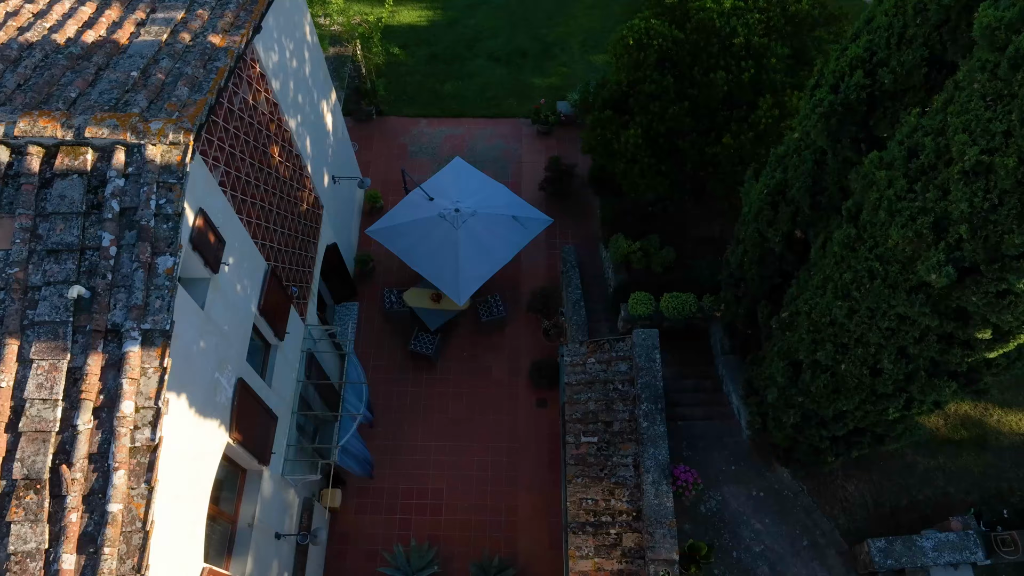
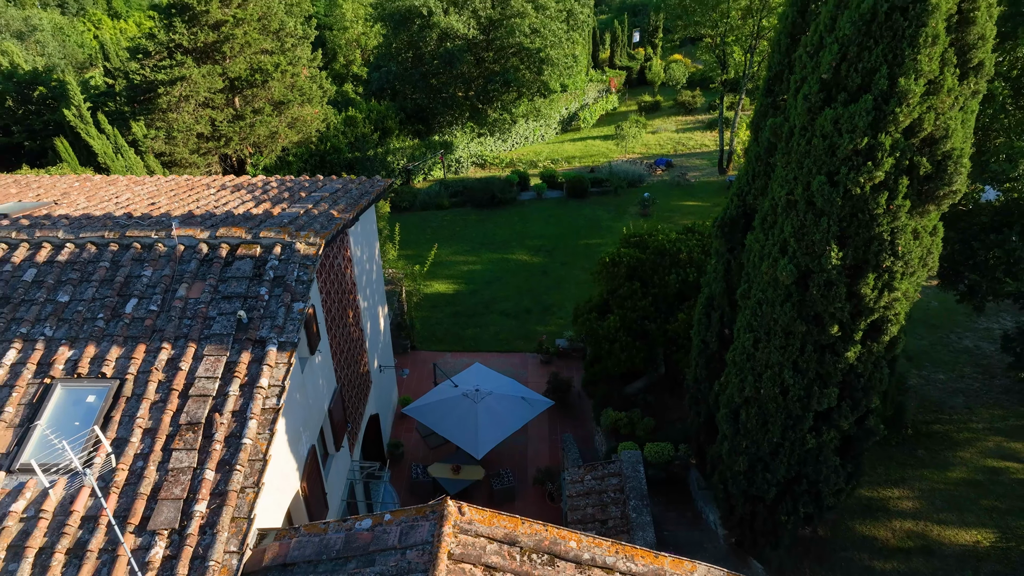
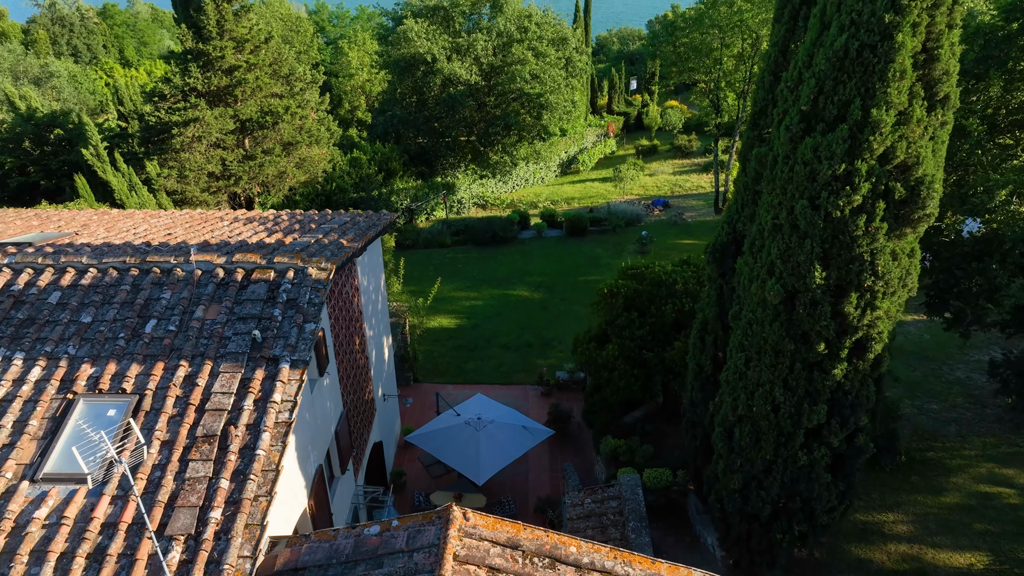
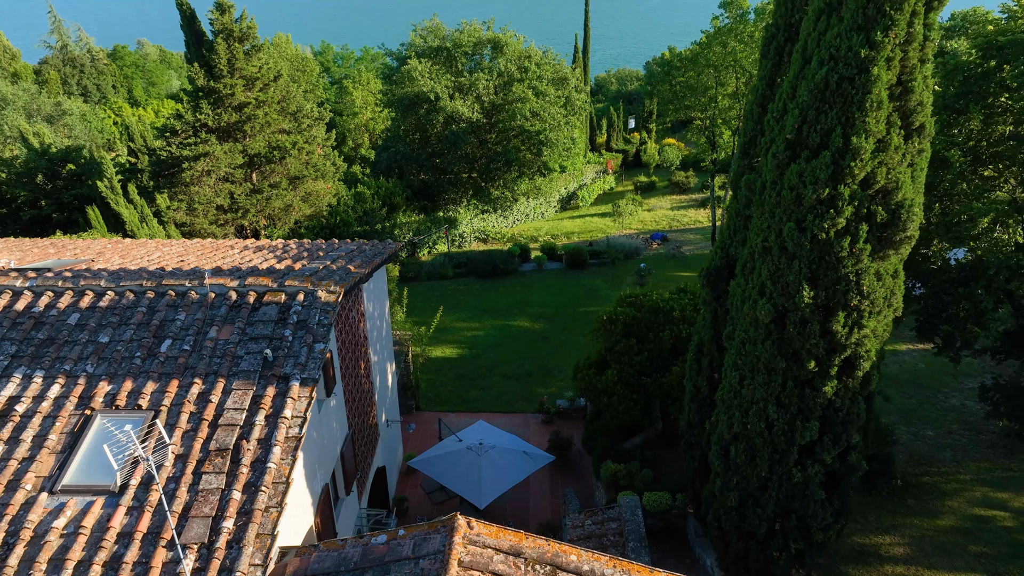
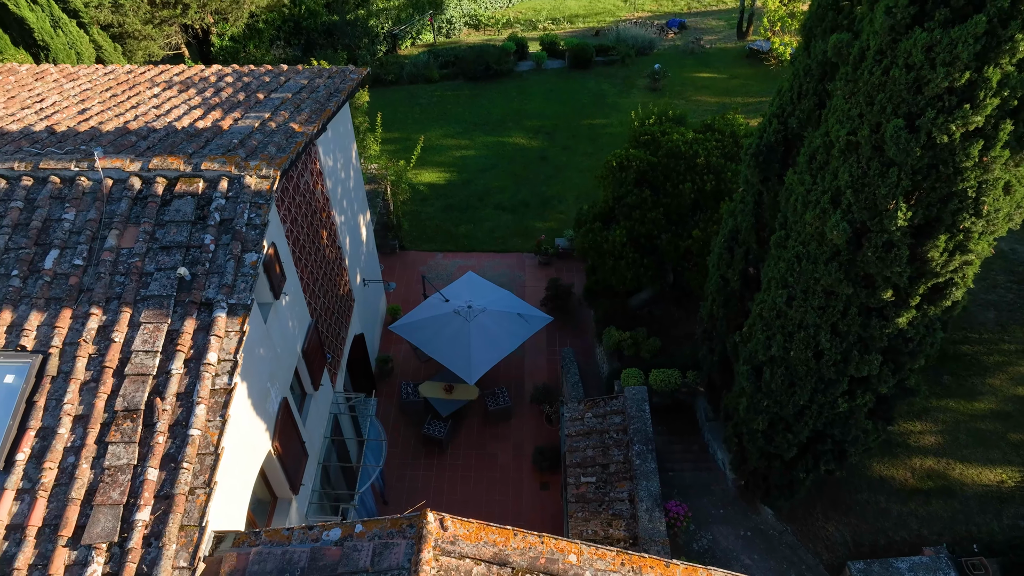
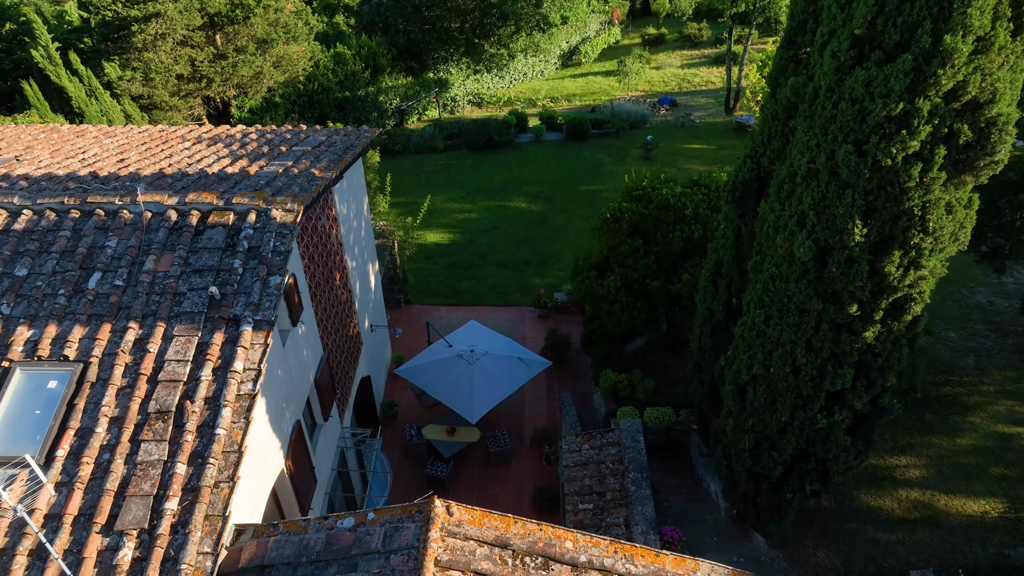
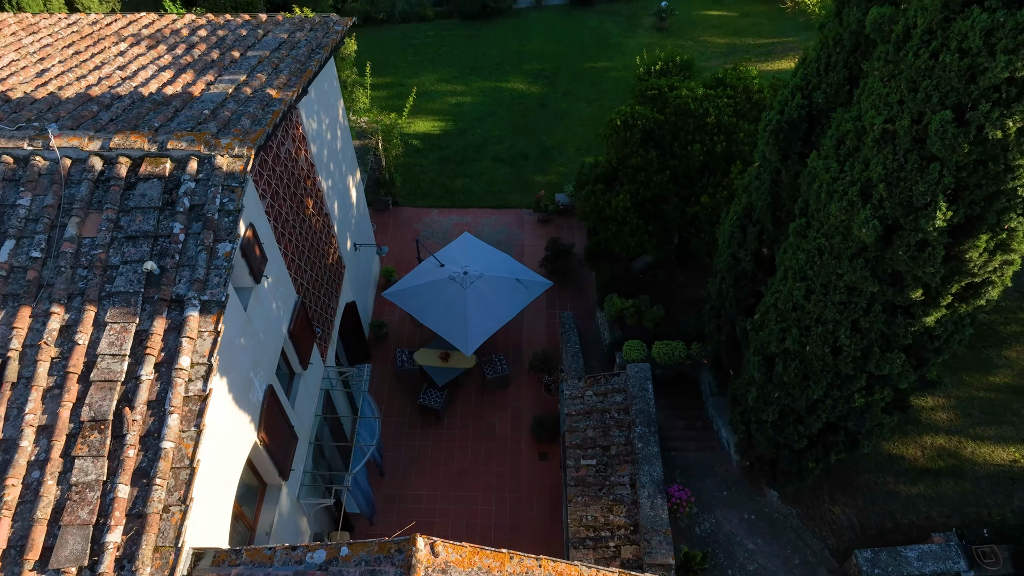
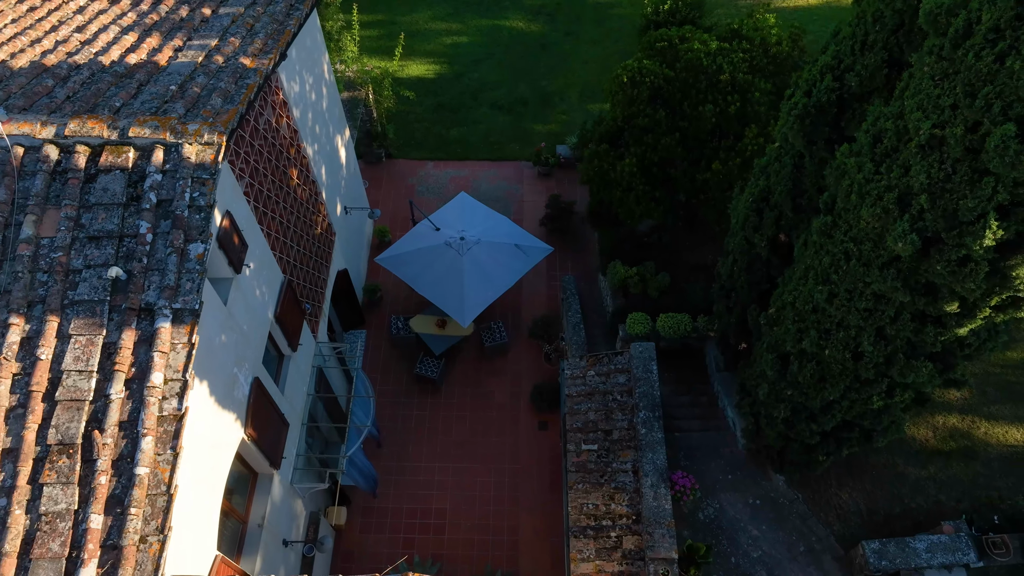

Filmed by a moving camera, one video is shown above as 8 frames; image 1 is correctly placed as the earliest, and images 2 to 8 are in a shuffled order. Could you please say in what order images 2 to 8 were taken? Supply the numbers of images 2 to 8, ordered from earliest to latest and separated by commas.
8, 7, 5, 6, 2, 3, 4
